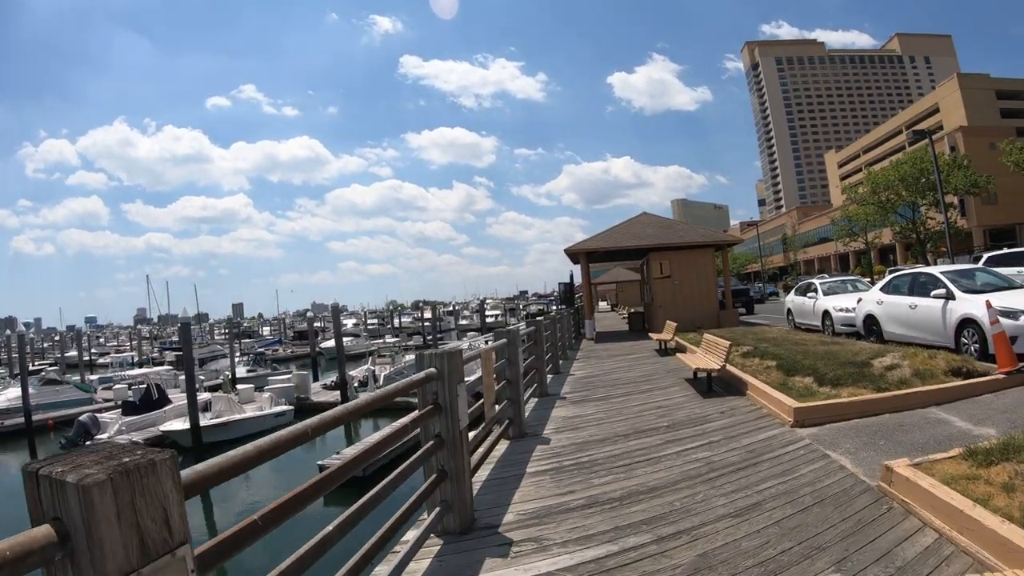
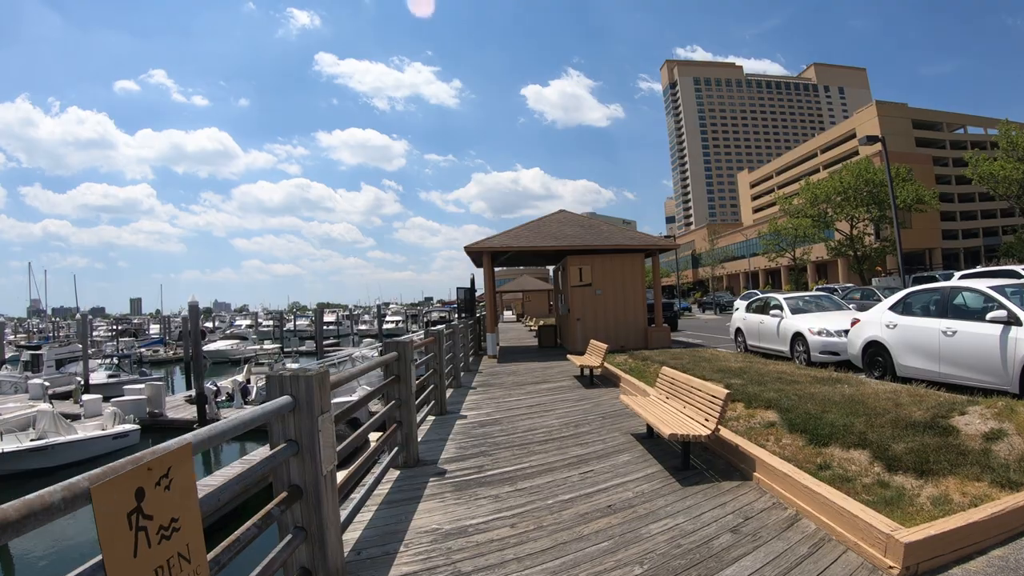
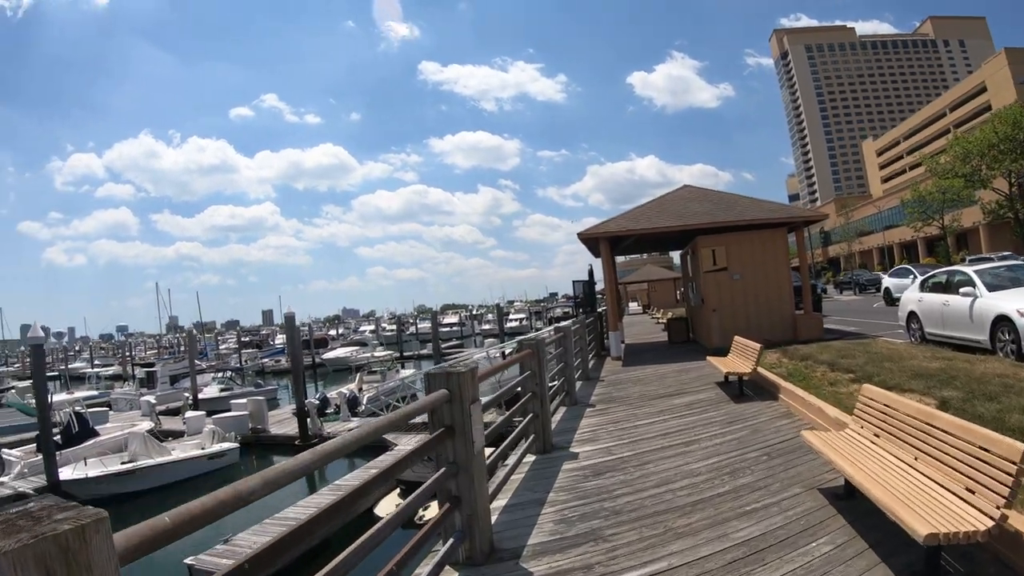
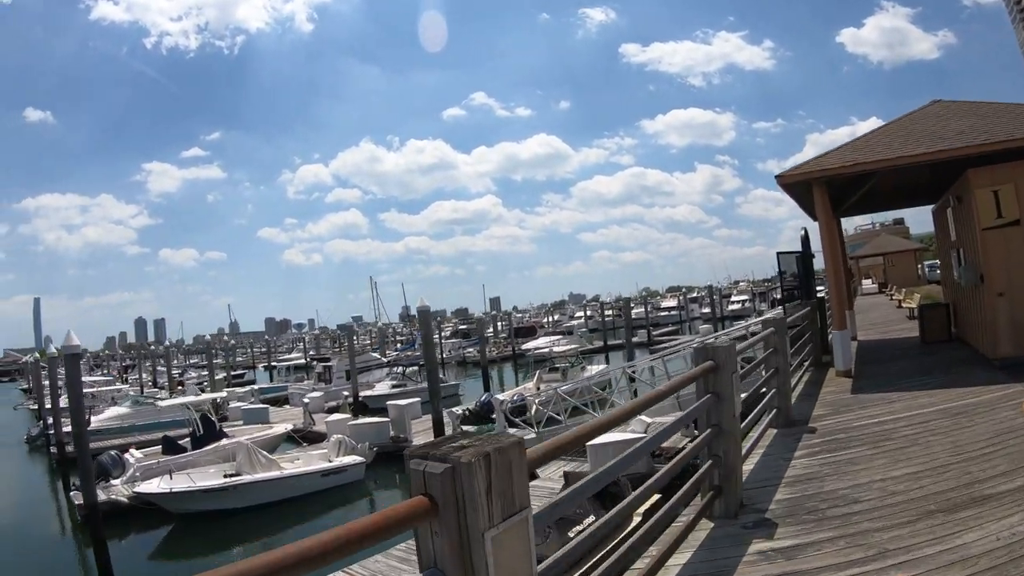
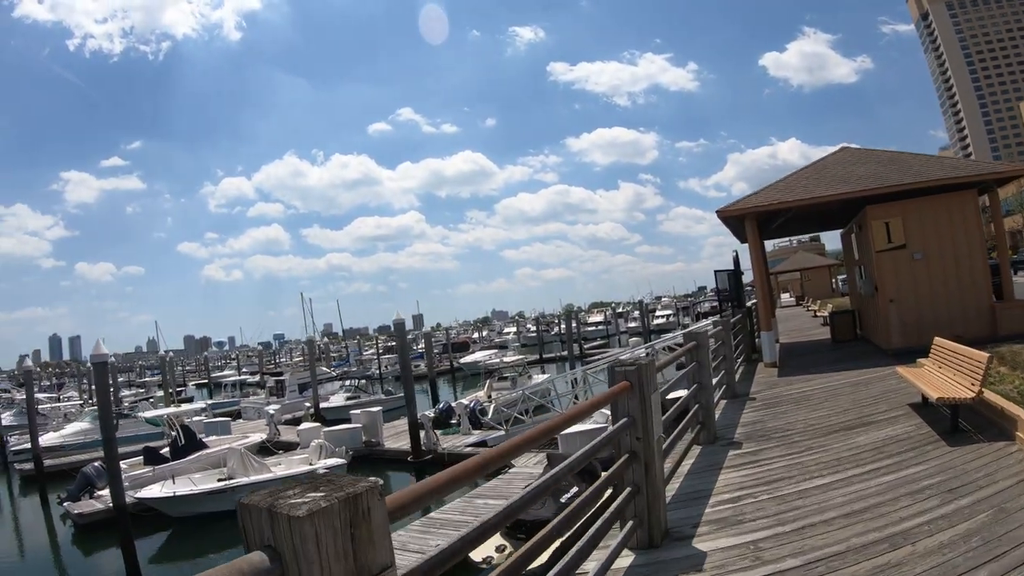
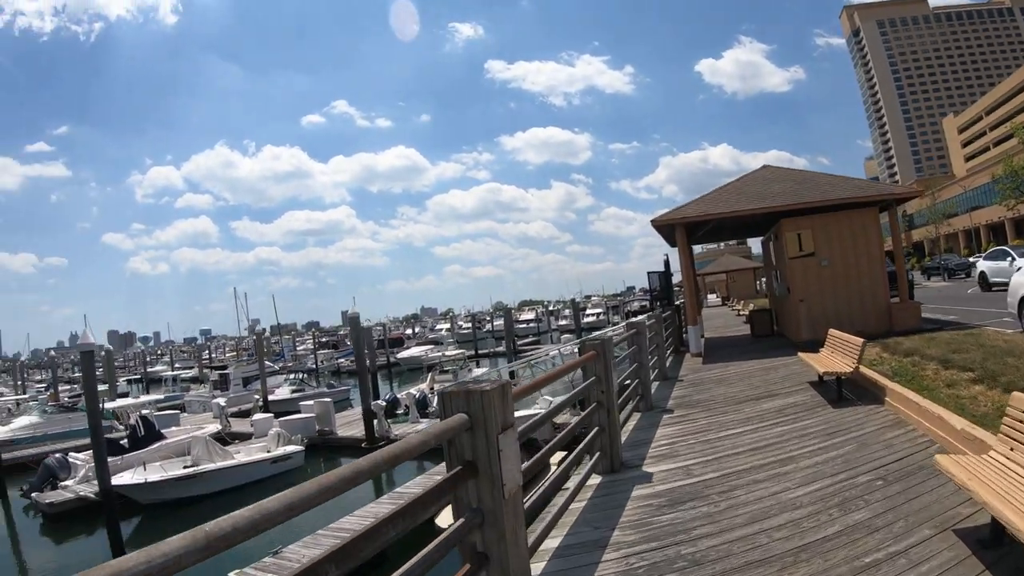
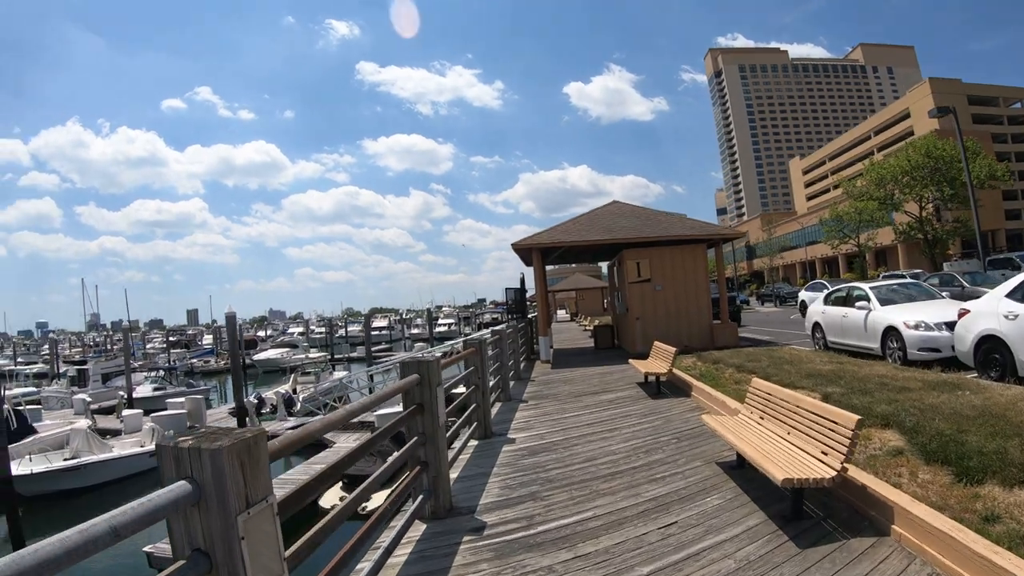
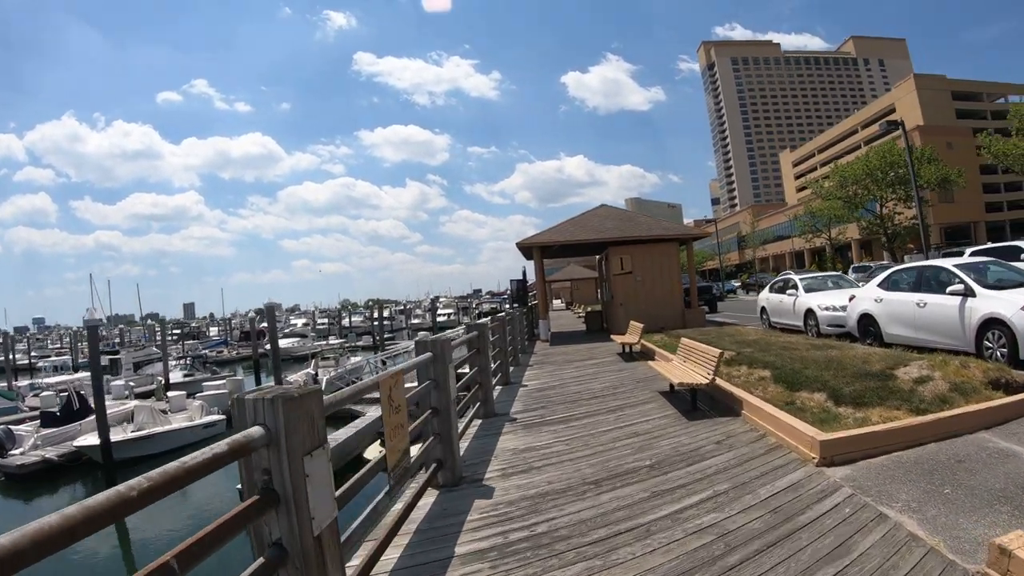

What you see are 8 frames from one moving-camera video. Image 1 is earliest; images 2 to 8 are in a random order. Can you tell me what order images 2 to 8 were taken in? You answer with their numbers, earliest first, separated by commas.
8, 2, 7, 3, 6, 5, 4
